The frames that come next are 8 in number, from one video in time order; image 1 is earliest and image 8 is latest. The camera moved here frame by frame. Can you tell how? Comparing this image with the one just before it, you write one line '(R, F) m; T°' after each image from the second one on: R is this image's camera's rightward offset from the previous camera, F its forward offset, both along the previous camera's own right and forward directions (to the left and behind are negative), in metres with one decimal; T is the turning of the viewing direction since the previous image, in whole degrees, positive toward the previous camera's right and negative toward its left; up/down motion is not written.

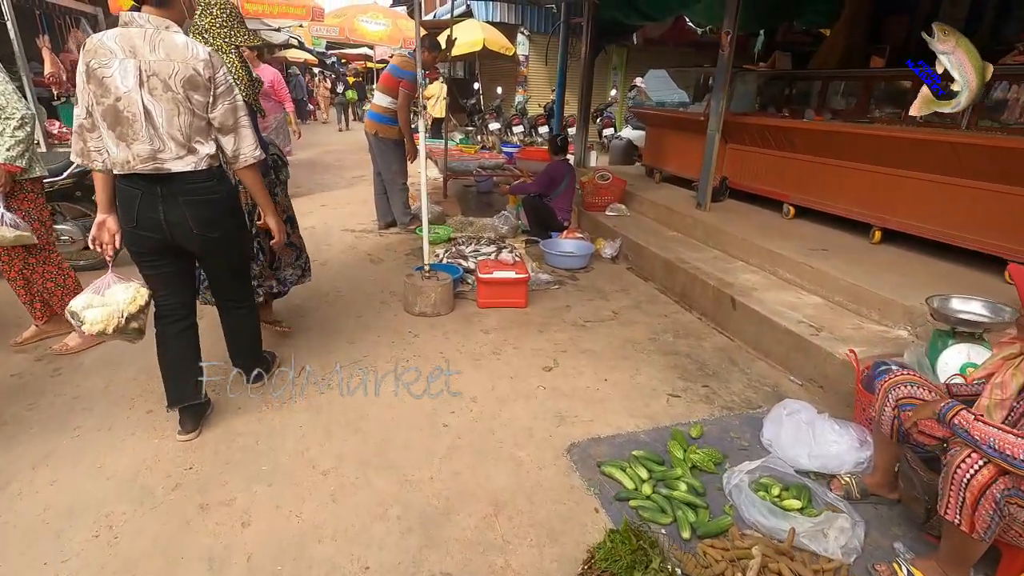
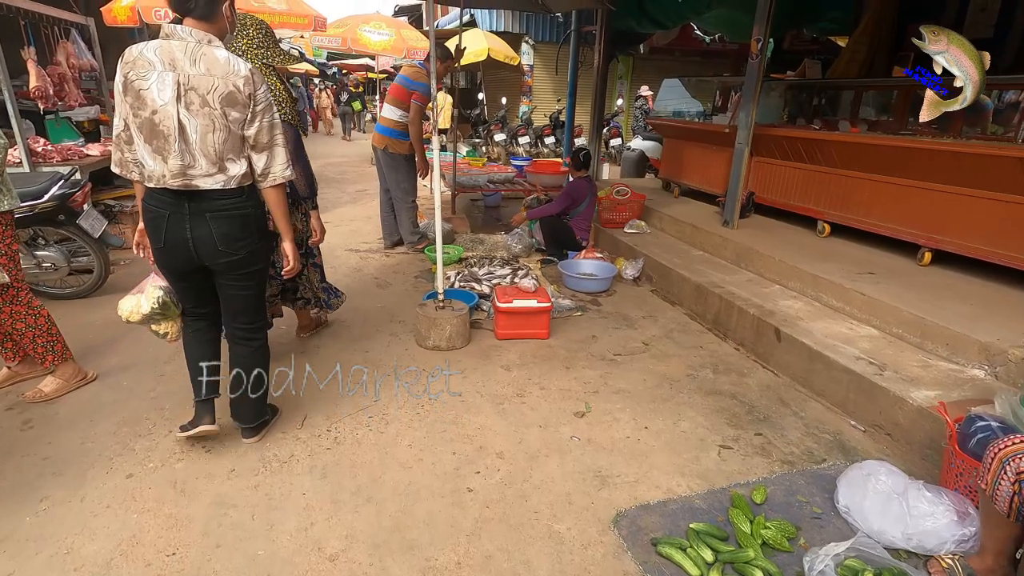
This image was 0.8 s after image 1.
(-0.2, +0.4) m; 0°
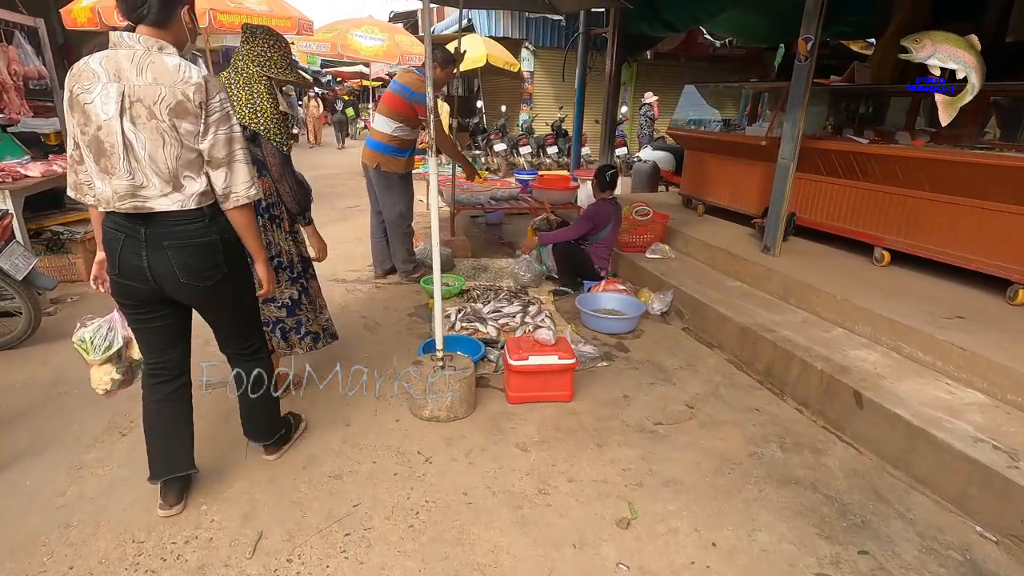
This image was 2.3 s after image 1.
(-0.1, +0.7) m; 0°
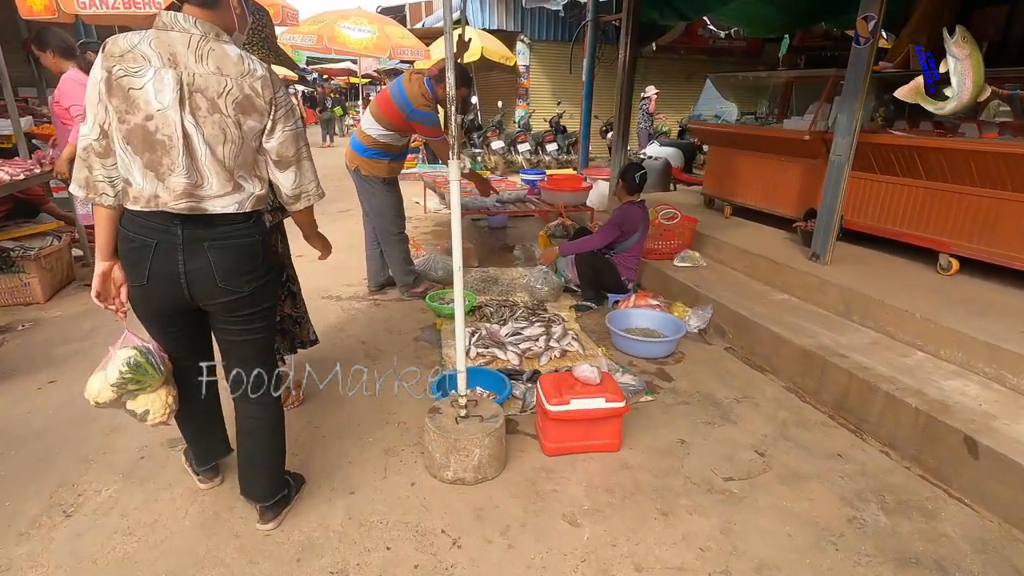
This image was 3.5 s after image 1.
(-0.2, +0.6) m; +1°
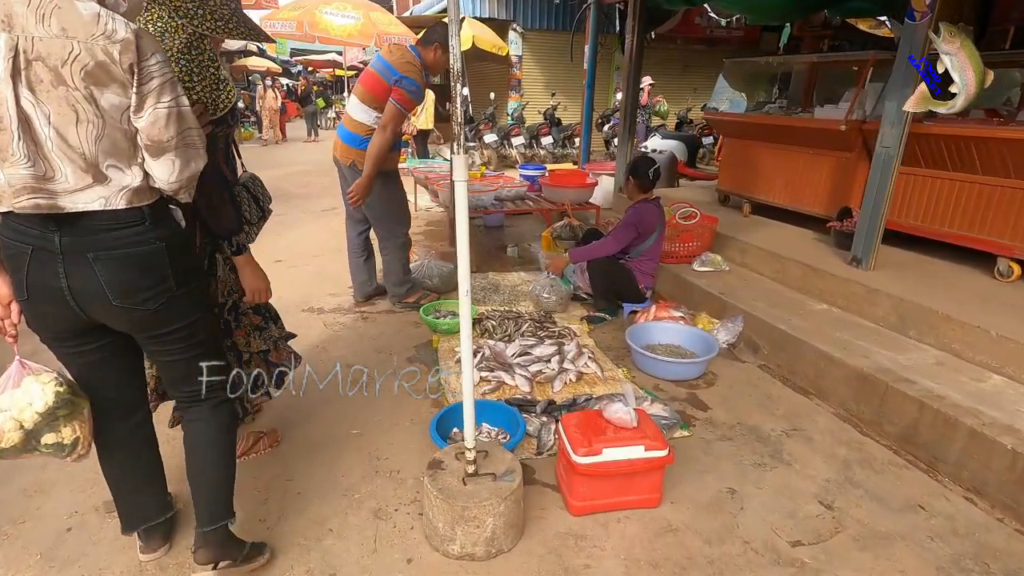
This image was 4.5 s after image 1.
(-0.1, +0.5) m; +1°
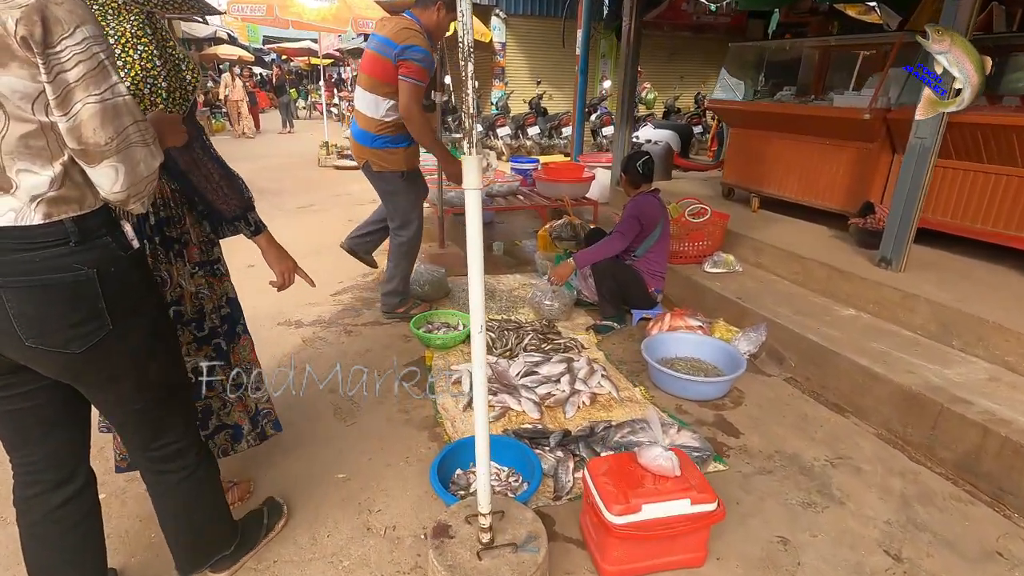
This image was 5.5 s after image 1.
(-0.1, +0.4) m; +2°
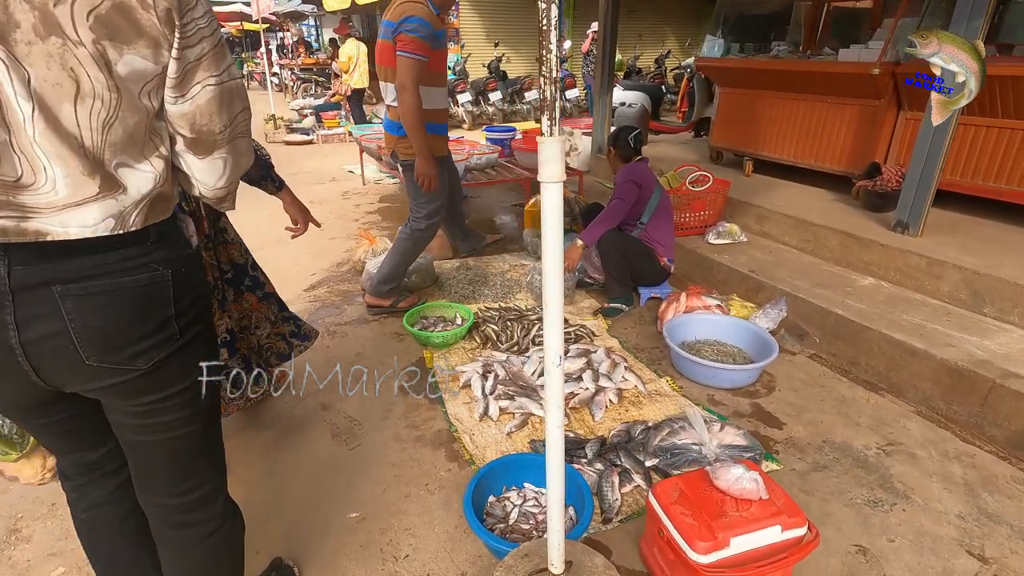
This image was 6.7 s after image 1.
(-0.3, +0.3) m; +4°
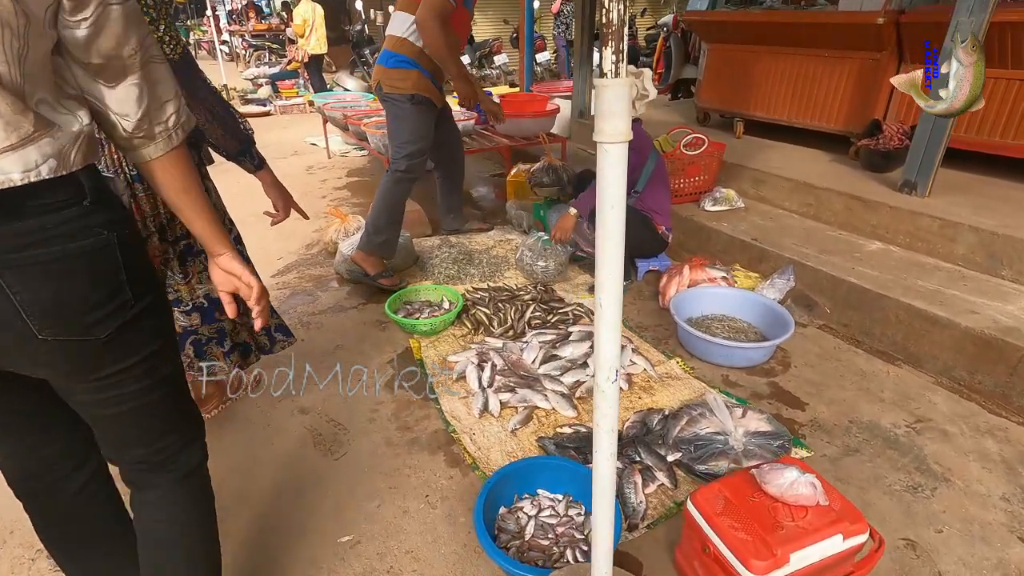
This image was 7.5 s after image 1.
(-0.1, +0.3) m; +3°
